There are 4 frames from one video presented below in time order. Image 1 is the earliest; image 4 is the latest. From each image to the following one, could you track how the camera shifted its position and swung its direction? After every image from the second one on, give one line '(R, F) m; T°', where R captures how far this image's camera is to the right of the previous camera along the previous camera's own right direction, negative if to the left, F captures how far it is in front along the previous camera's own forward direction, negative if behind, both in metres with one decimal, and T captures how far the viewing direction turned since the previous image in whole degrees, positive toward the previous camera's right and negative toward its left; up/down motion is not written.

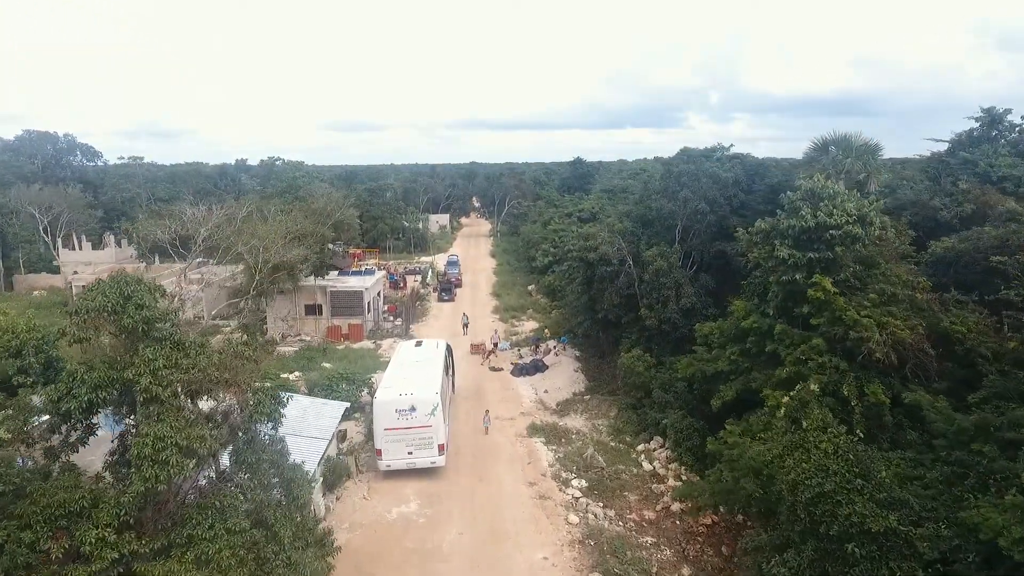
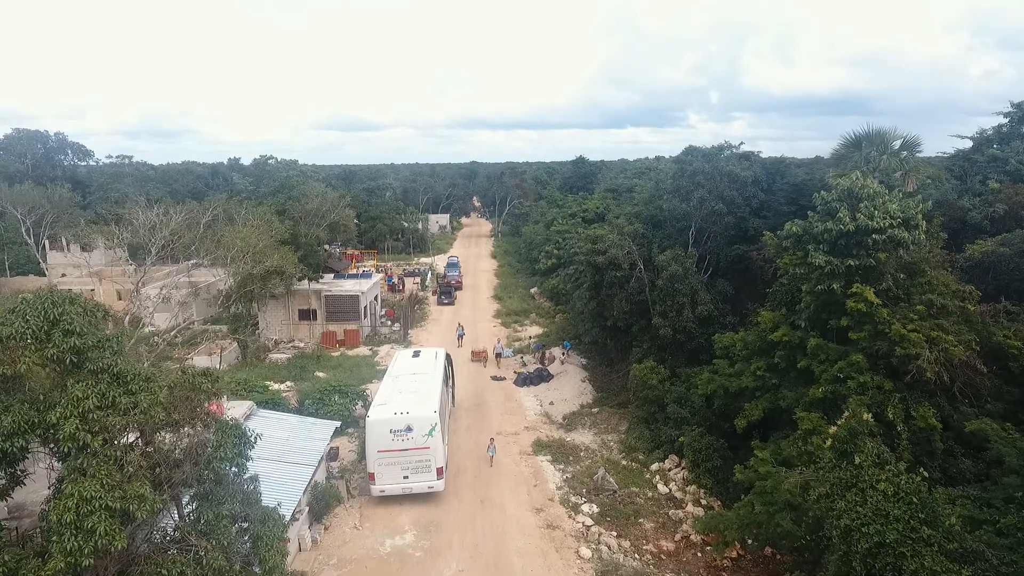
(-0.1, +1.2) m; 0°
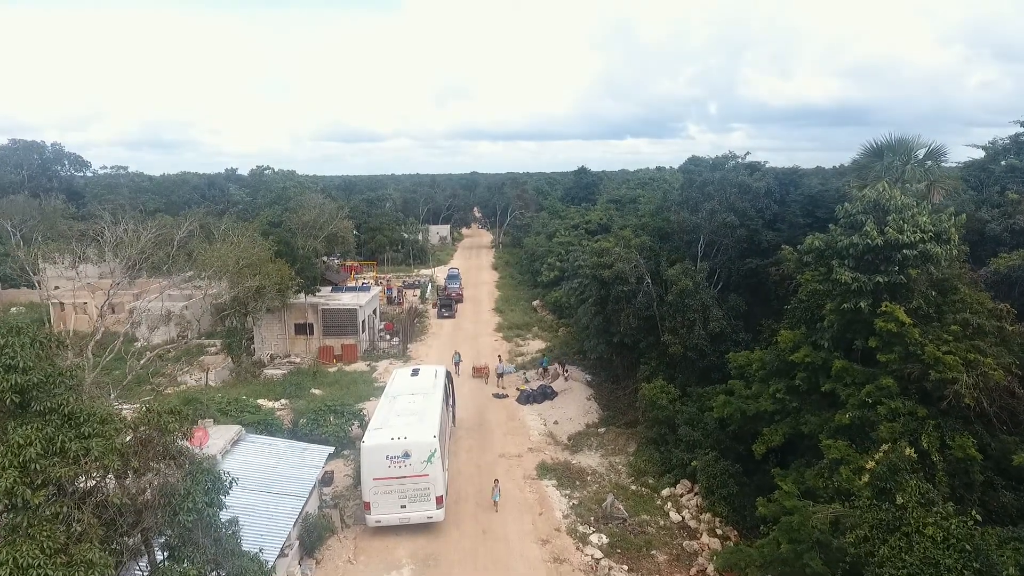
(-0.1, +0.7) m; 0°
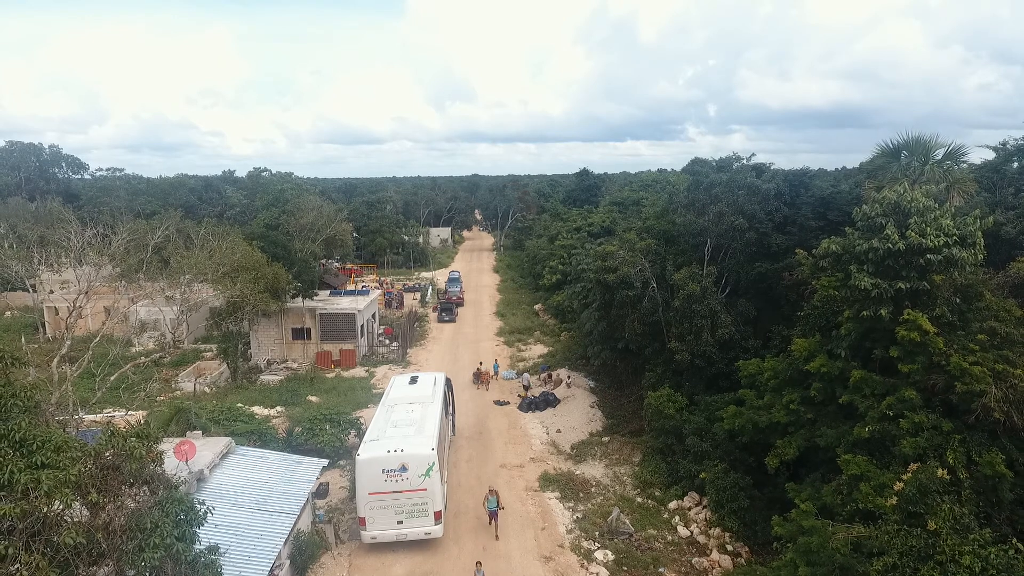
(0.0, +0.5) m; 0°
